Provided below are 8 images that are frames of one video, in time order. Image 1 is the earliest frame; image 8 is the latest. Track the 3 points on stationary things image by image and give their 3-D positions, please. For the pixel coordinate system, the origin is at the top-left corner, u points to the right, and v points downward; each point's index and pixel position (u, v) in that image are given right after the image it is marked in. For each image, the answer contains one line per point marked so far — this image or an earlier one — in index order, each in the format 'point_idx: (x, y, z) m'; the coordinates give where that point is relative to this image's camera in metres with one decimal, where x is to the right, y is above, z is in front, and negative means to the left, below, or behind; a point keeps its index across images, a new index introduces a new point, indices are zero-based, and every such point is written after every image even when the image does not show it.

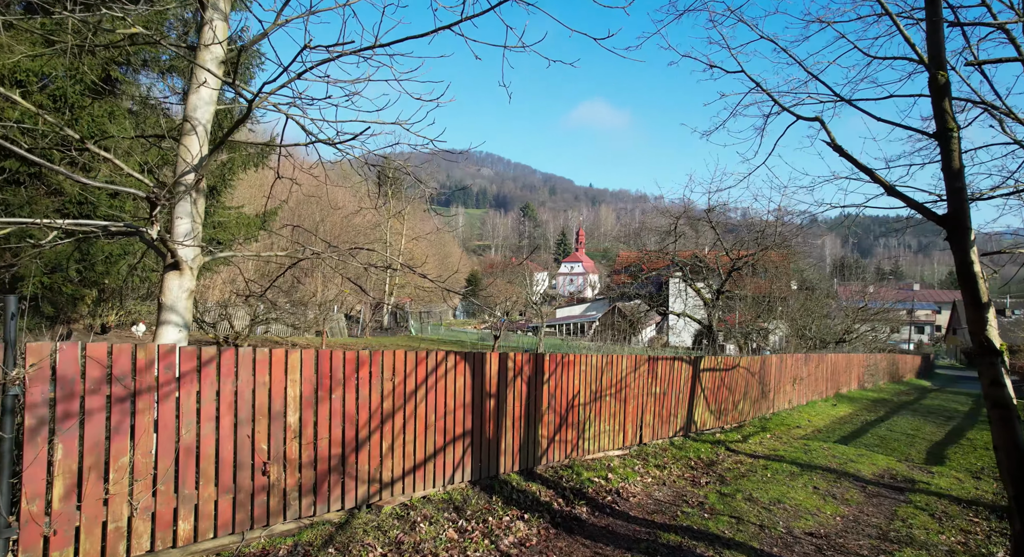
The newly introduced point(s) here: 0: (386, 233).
0: (-3.4, +1.2, +18.7) m
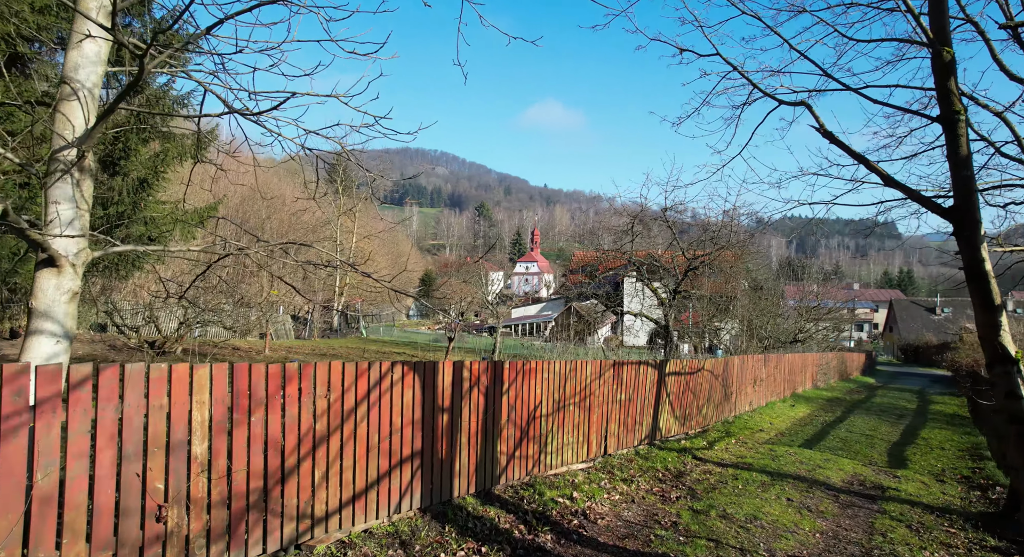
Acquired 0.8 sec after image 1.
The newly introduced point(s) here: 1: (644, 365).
0: (-4.5, +1.2, +17.9) m
1: (+1.4, -1.0, +7.6) m
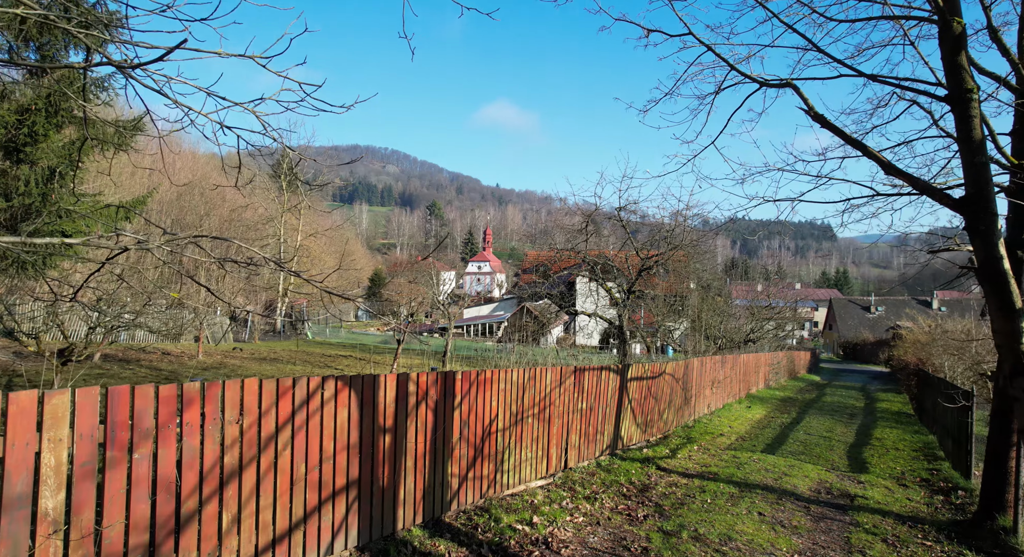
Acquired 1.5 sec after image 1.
0: (-5.7, +1.2, +17.0) m
1: (+1.0, -1.0, +7.1) m
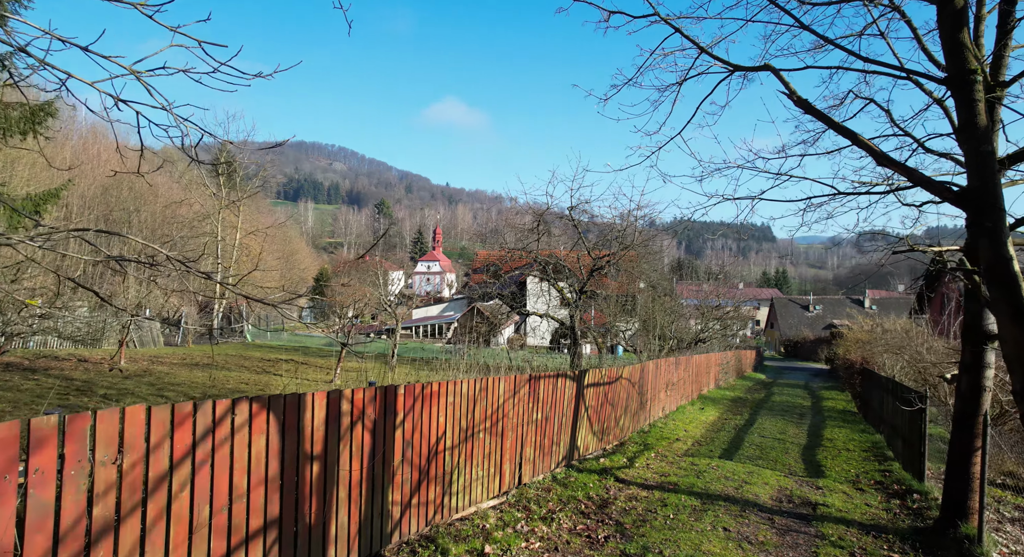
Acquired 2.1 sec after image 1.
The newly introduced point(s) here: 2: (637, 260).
0: (-6.9, +1.2, +16.1) m
1: (+0.5, -1.0, +6.7) m
2: (+3.2, +0.5, +18.0) m
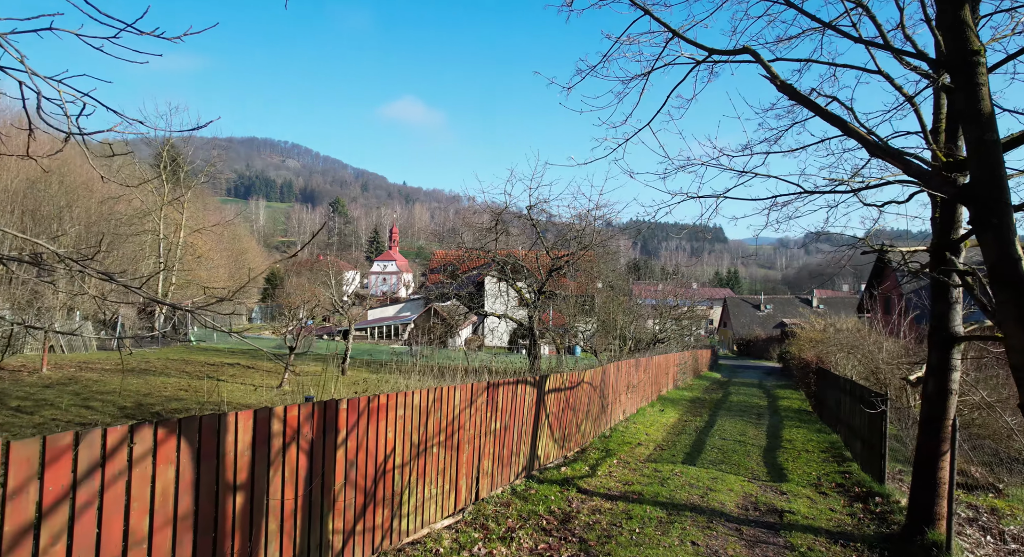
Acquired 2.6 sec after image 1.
0: (-7.8, +1.2, +15.3) m
1: (+0.1, -1.0, +6.4) m
2: (+2.1, +0.5, +17.8) m
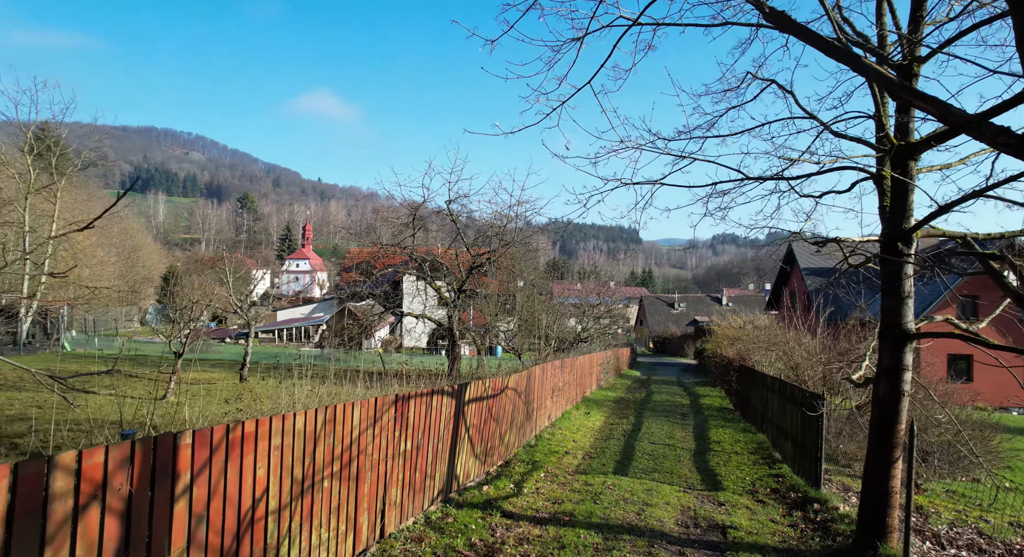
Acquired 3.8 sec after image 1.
0: (-9.4, +1.3, +13.4) m
1: (-0.6, -0.9, +5.5) m
2: (+0.1, +0.5, +17.1) m
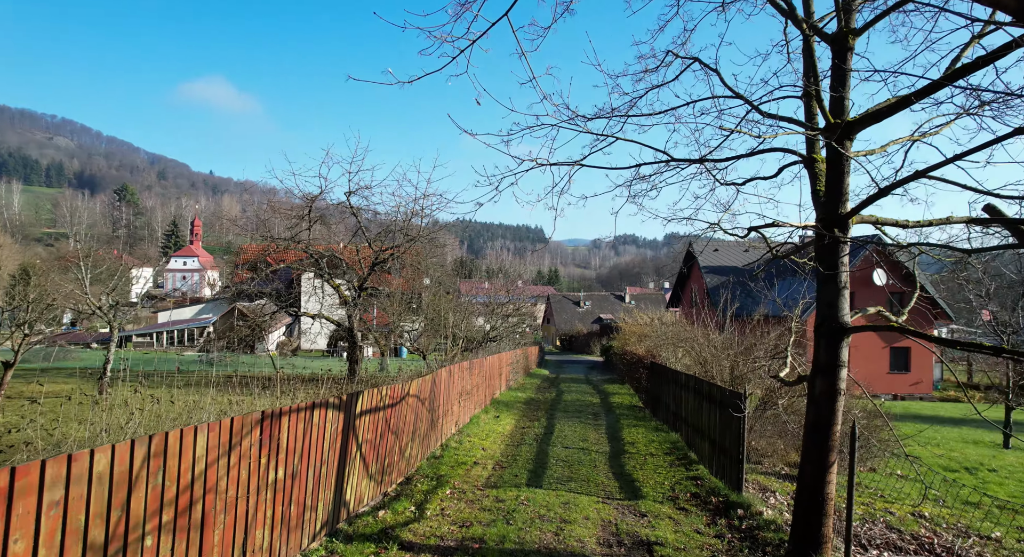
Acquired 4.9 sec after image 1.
0: (-11.1, +1.3, +11.3) m
1: (-1.3, -0.8, +4.6) m
2: (-2.1, +0.6, +16.2) m
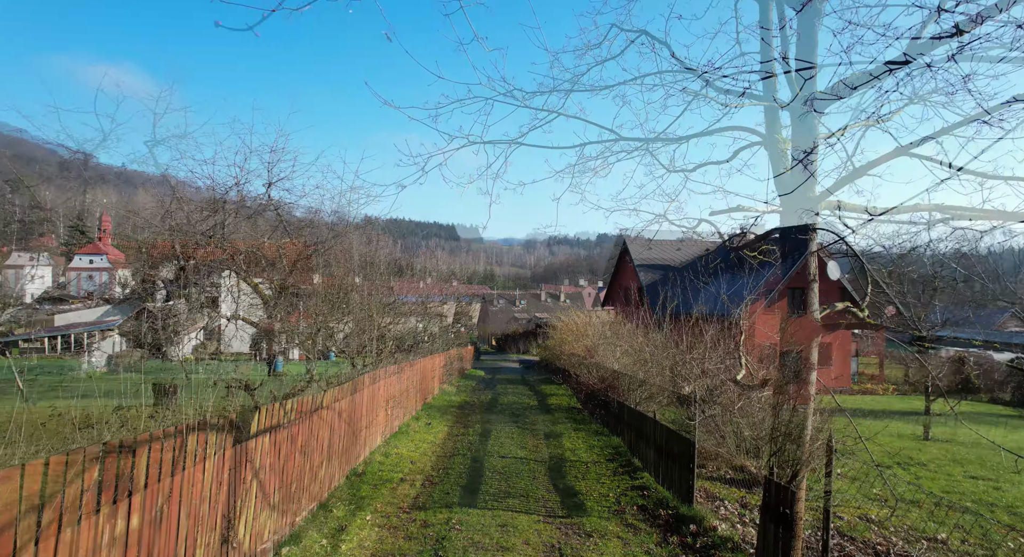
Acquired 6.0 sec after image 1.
0: (-12.1, +1.3, +9.4) m
1: (-1.6, -0.8, +3.6) m
2: (-3.5, +0.7, +15.1) m
